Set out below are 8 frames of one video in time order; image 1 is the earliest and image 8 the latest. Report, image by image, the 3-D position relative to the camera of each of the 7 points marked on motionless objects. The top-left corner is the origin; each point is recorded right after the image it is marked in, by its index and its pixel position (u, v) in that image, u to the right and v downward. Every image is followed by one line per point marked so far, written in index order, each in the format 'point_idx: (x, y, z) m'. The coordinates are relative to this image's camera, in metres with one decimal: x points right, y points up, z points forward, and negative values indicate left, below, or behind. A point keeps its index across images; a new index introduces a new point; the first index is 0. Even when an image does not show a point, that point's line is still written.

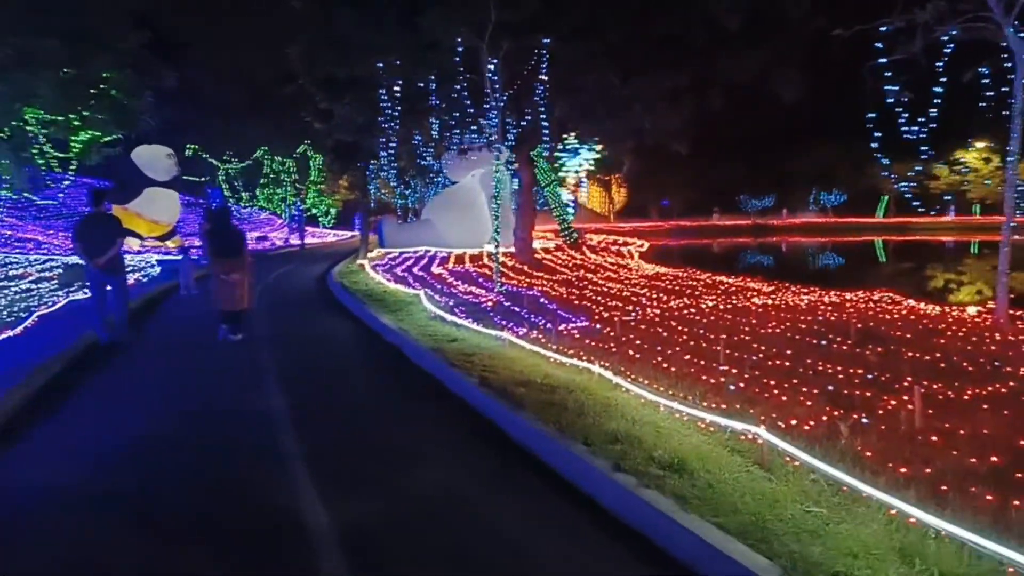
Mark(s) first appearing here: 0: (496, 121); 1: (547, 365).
0: (-0.4, +4.3, +18.5) m
1: (+0.6, -1.3, +11.3) m
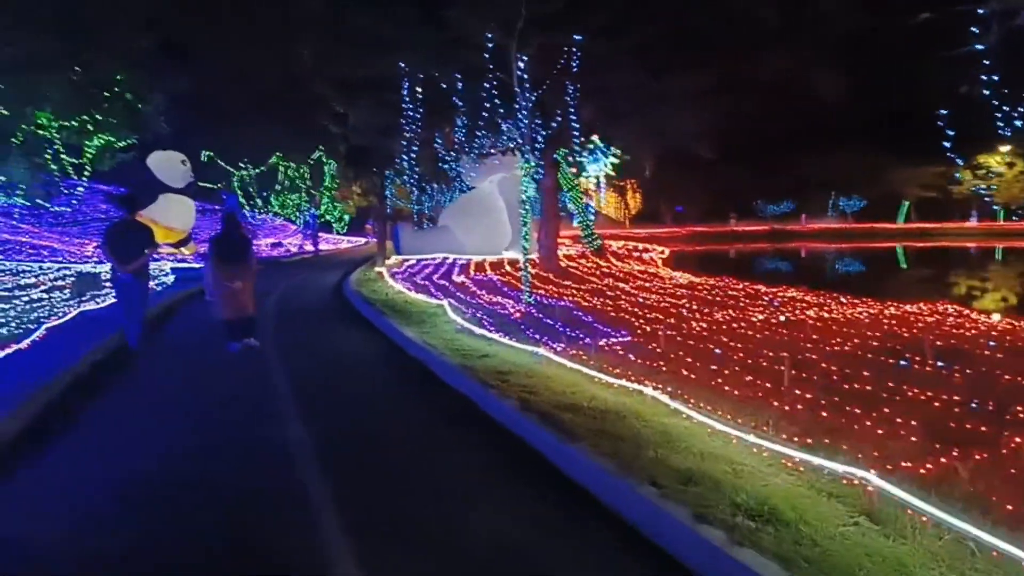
0: (+0.4, +4.1, +17.6) m
1: (+1.2, -1.4, +10.3) m
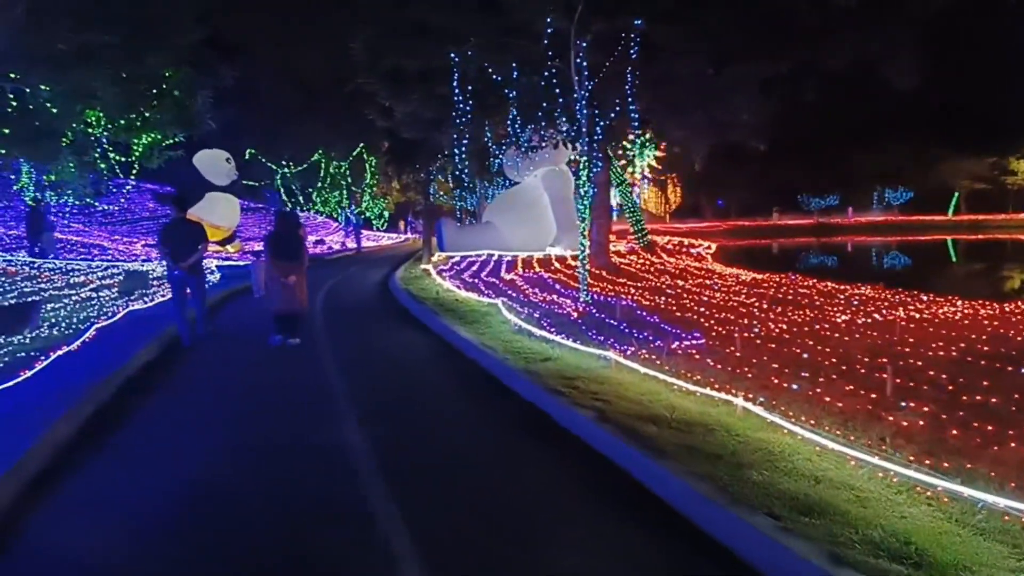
0: (+1.7, +4.1, +16.8) m
1: (+2.1, -1.4, +9.5) m
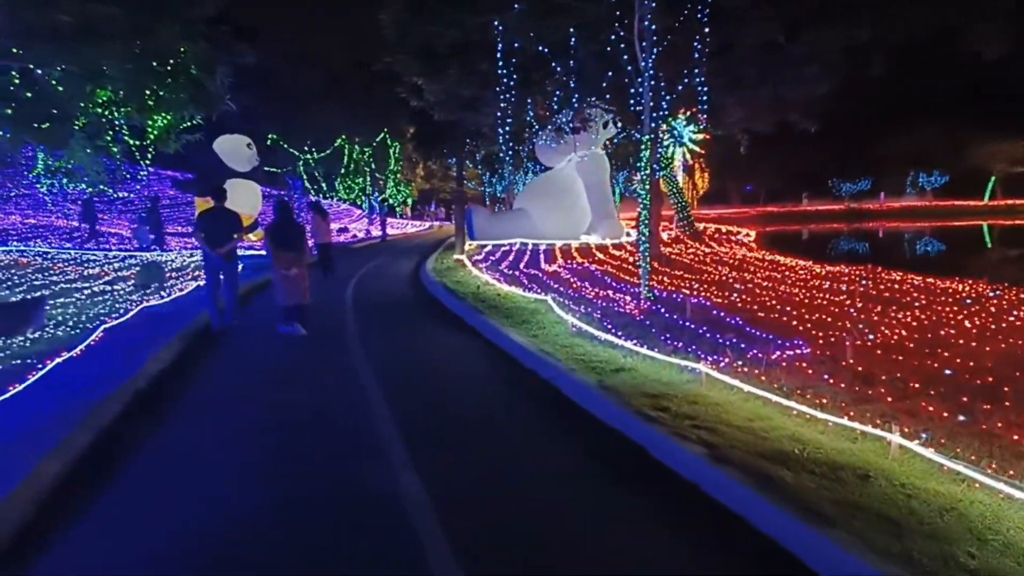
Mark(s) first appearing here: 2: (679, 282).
0: (+2.8, +4.2, +14.9) m
1: (+3.0, -1.5, +7.7) m
2: (+4.0, +0.1, +17.2) m
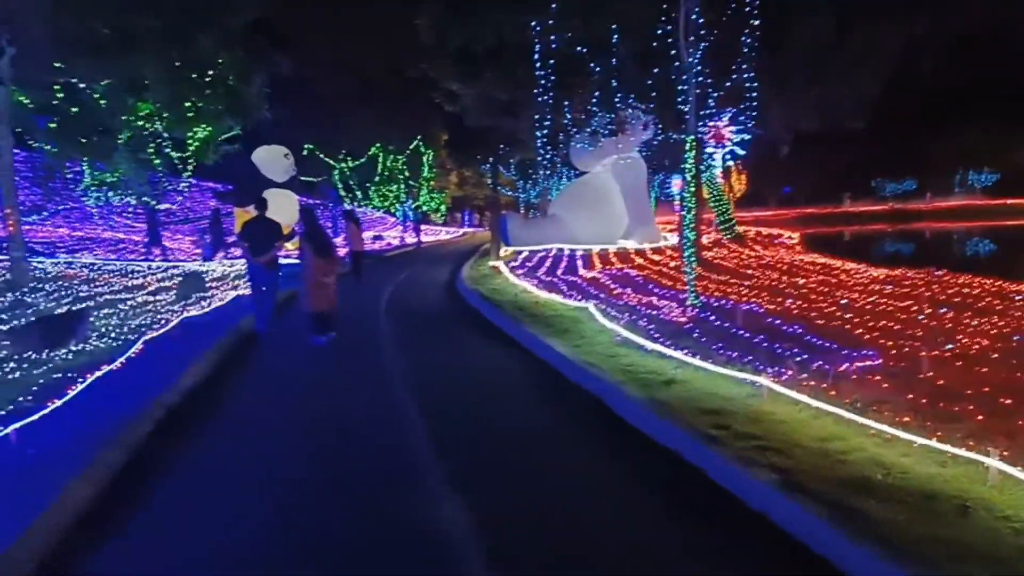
0: (+3.6, +4.1, +14.3) m
1: (+3.6, -1.6, +7.0) m
2: (+5.0, 0.0, +16.4) m
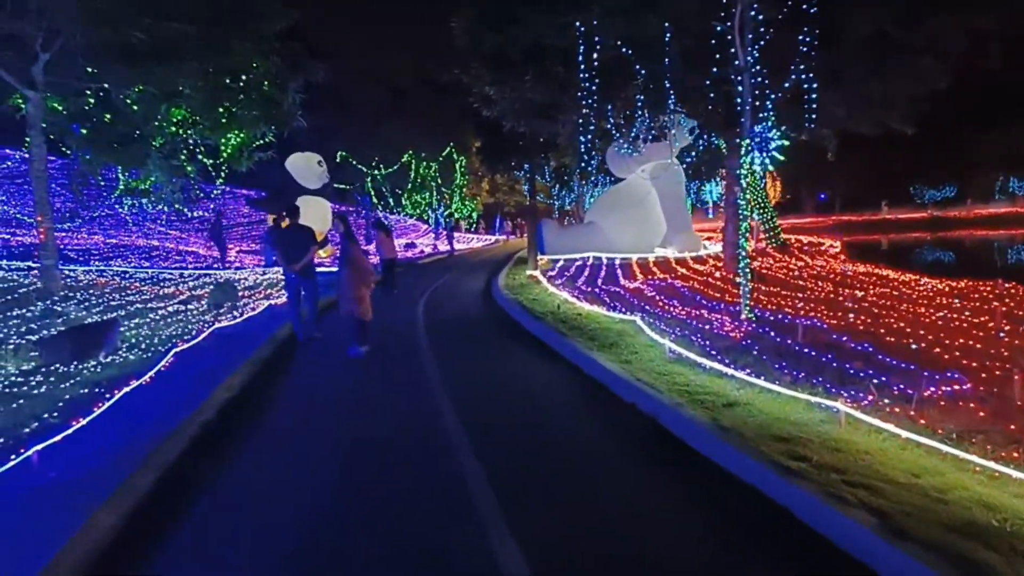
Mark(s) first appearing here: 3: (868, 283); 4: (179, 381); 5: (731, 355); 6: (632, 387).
0: (+4.4, +3.9, +13.5) m
1: (+4.1, -1.7, +6.3) m
2: (+5.9, -0.3, +15.6) m
3: (+8.9, +0.1, +17.7) m
4: (-5.3, -1.5, +11.3) m
5: (+3.5, -1.1, +11.3) m
6: (+1.7, -1.4, +10.3) m
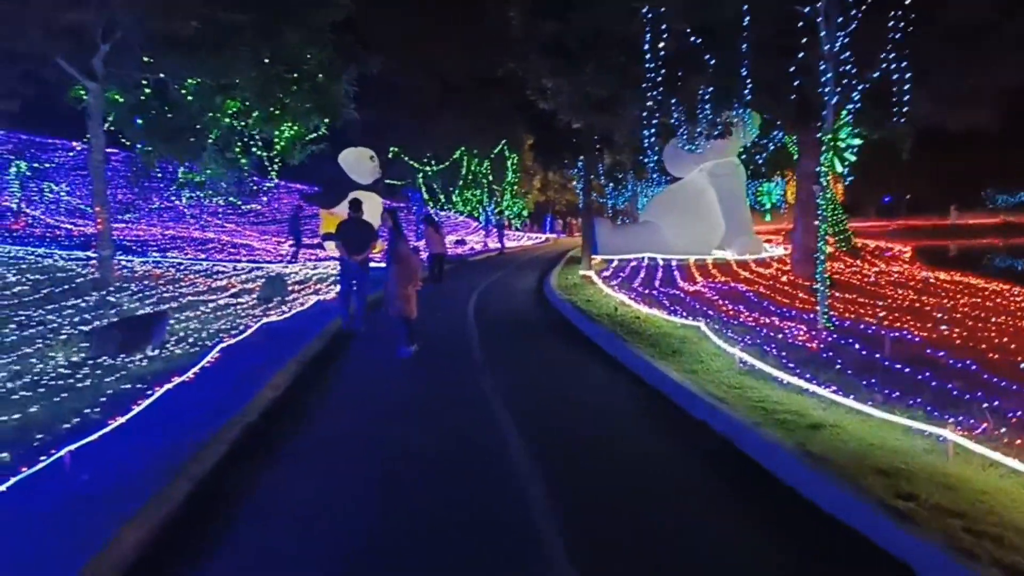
0: (+5.5, +3.7, +12.4) m
1: (+4.6, -1.8, +5.2) m
2: (+7.0, -0.4, +14.4) m
3: (+10.2, -0.1, +16.3) m
4: (-4.5, -1.4, +10.9) m
5: (+4.4, -1.2, +10.3) m
6: (+2.5, -1.5, +9.4) m
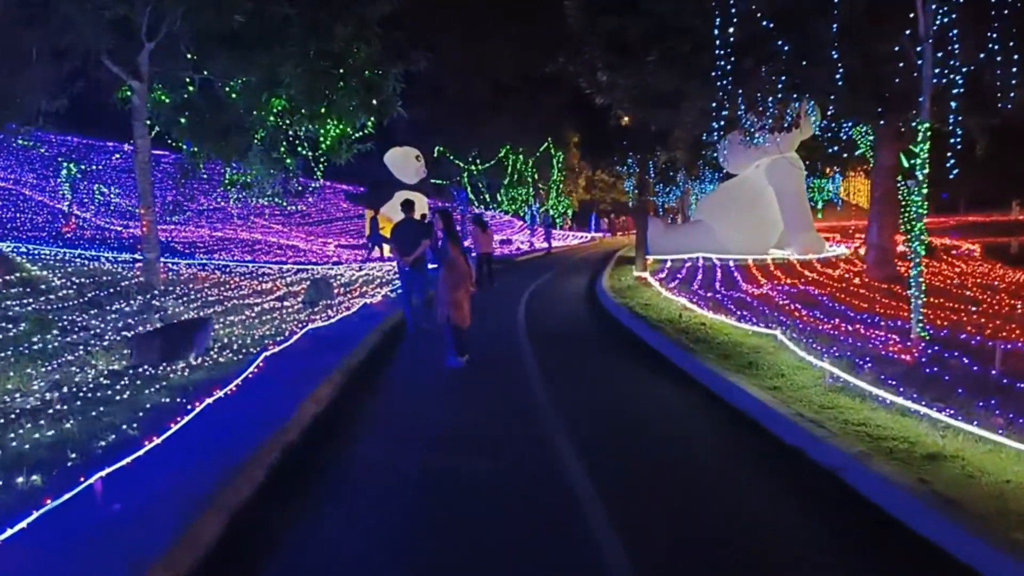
0: (+6.5, +3.7, +11.2) m
1: (+5.1, -1.9, +4.1) m
2: (+8.1, -0.5, +13.1) m
3: (+11.4, -0.2, +14.8) m
4: (-3.6, -1.5, +10.3) m
5: (+5.2, -1.3, +9.2) m
6: (+3.3, -1.6, +8.4) m
